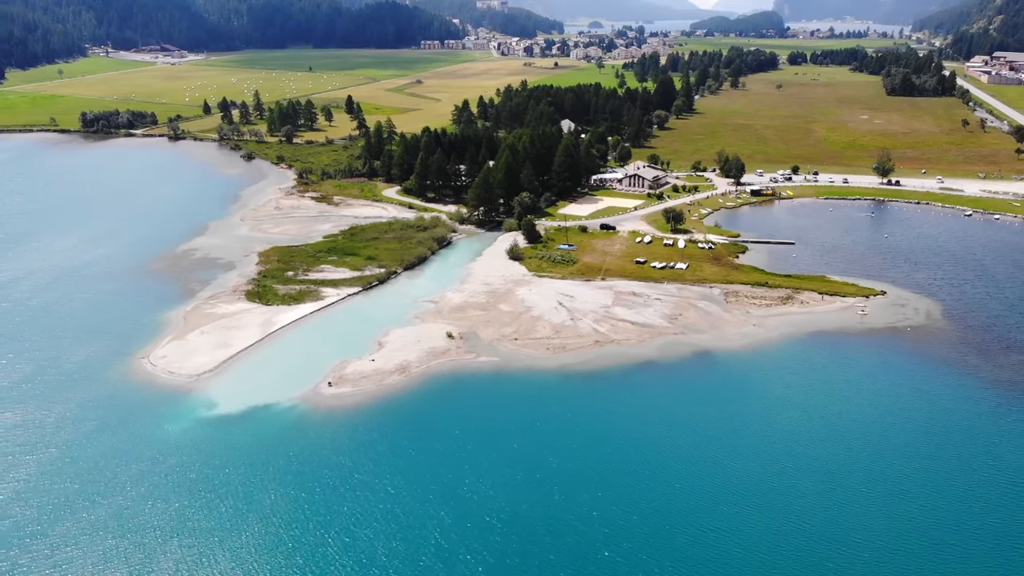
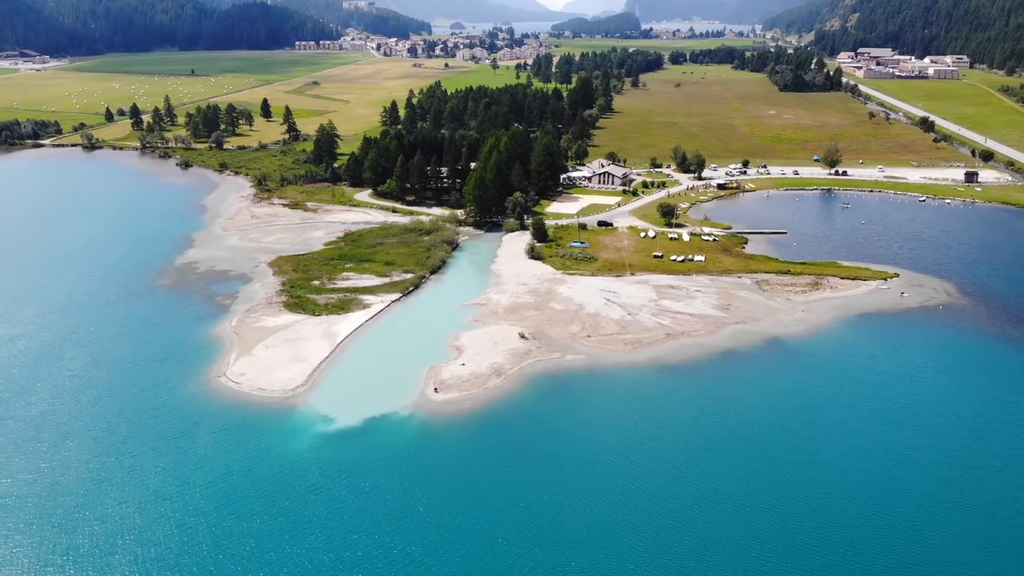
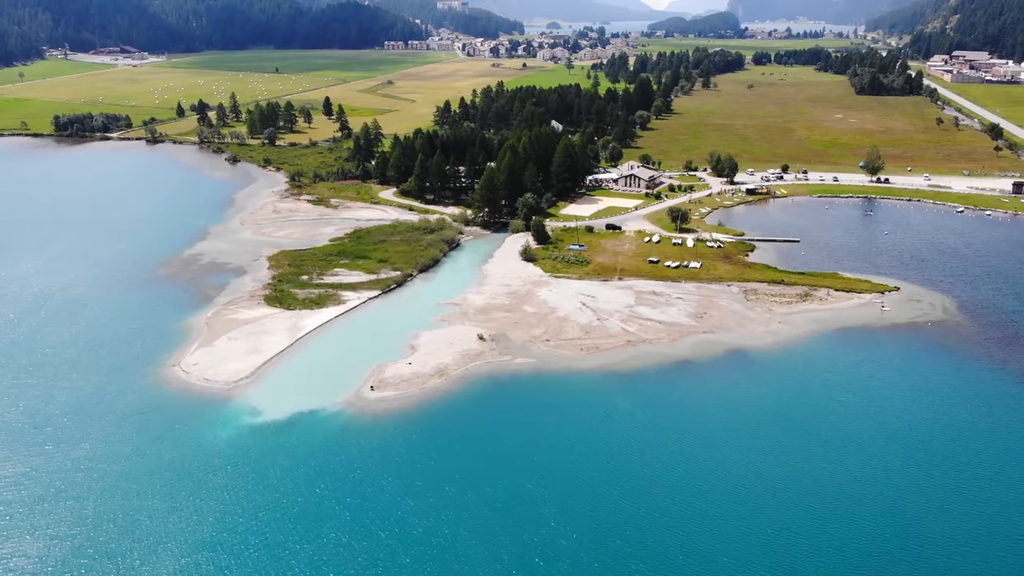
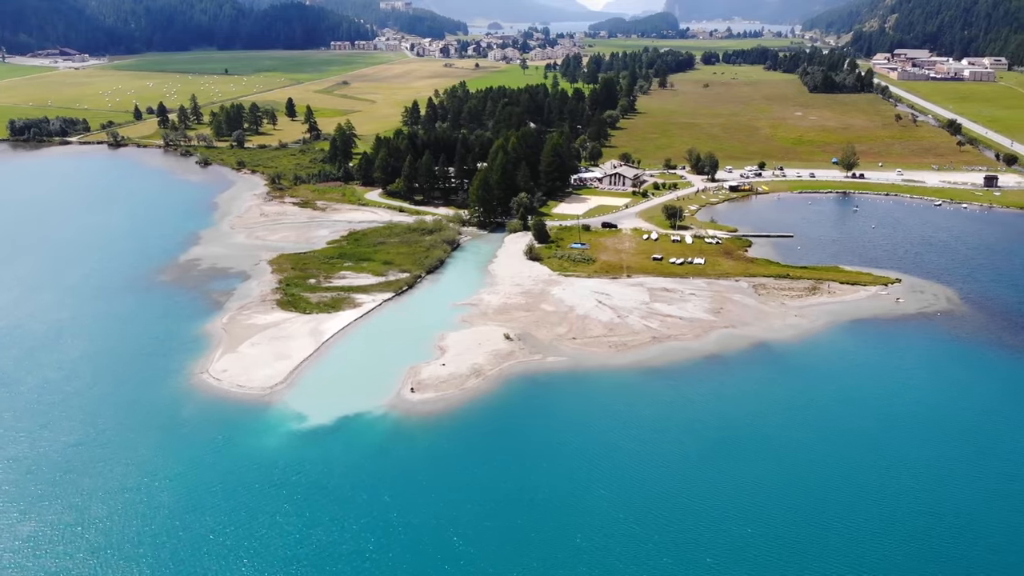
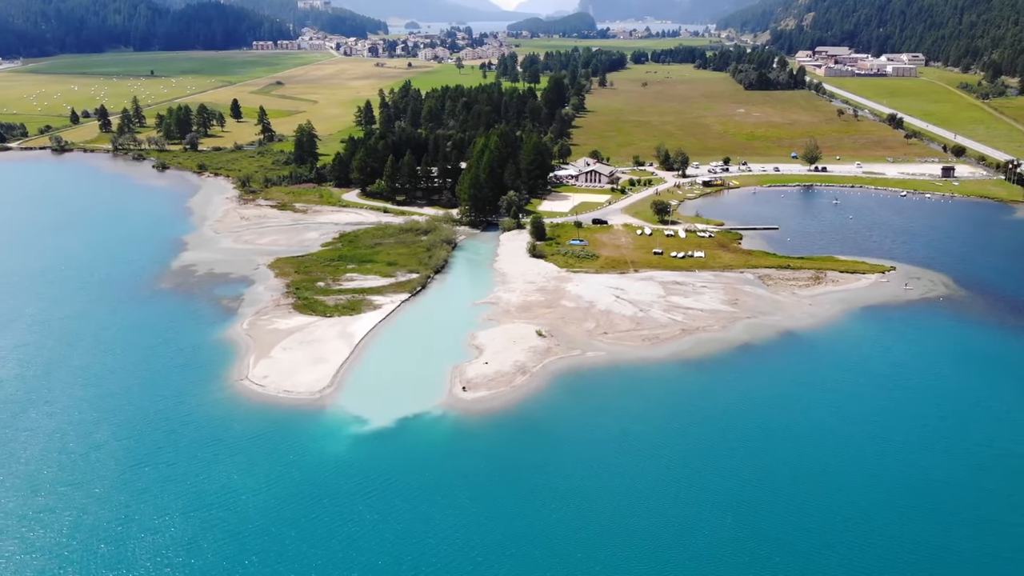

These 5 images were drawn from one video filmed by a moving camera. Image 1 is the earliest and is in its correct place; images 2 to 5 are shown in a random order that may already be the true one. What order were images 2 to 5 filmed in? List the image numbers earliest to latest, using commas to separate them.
3, 4, 2, 5
